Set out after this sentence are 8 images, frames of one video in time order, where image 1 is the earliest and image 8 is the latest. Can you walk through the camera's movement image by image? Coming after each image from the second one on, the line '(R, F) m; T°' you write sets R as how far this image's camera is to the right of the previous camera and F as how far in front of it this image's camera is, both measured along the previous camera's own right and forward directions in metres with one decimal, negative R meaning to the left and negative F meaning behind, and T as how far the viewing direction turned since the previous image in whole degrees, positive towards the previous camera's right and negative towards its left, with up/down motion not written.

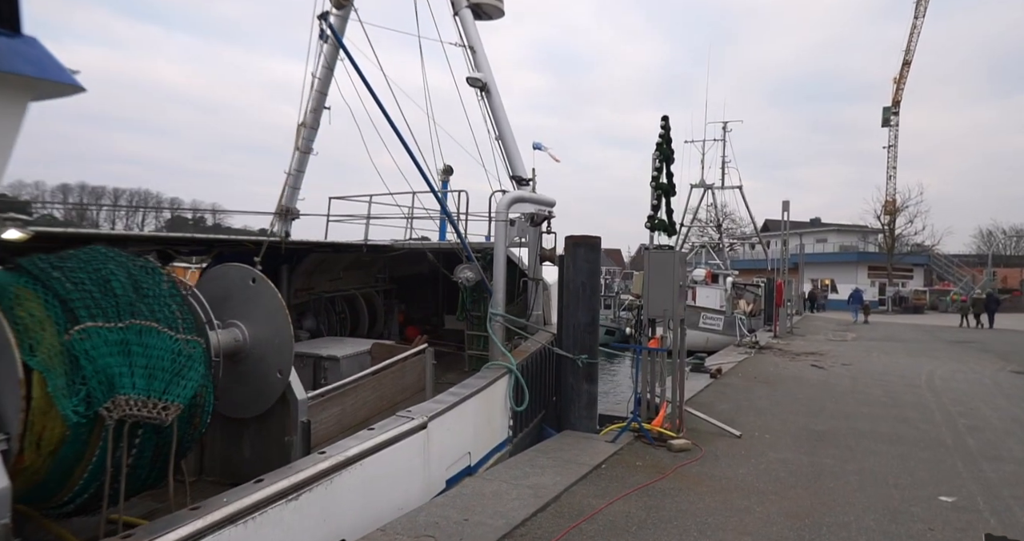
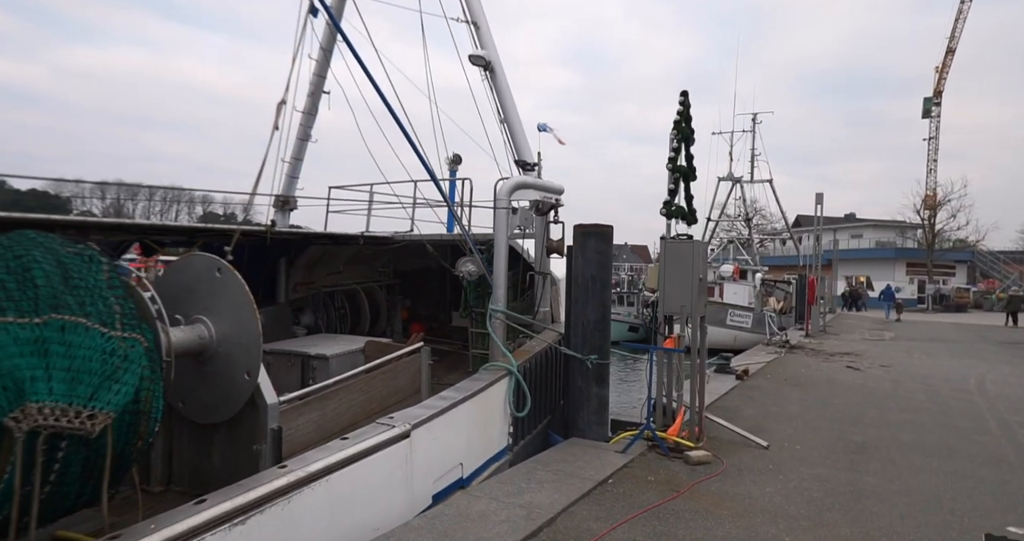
(+0.2, +0.5) m; -3°
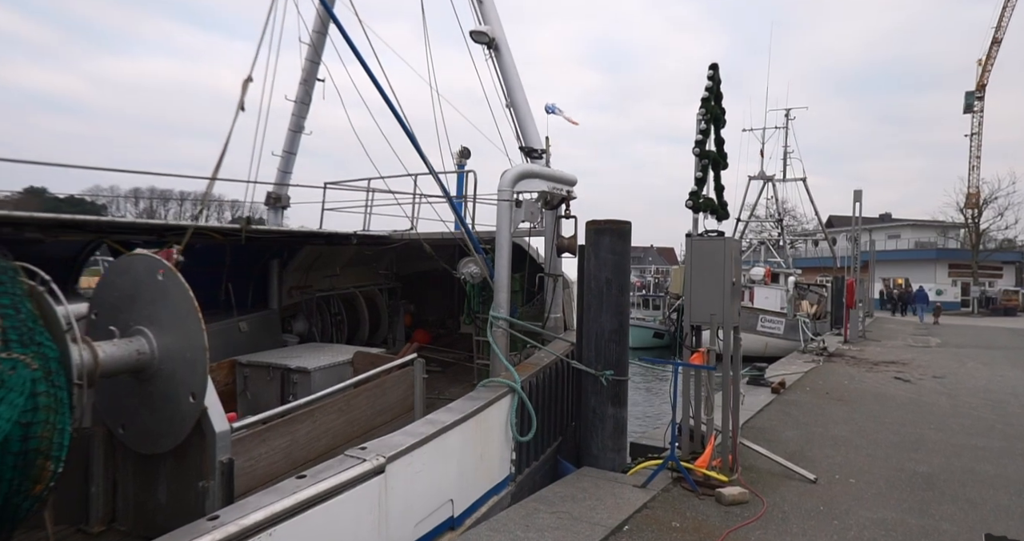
(+0.2, +0.7) m; -3°
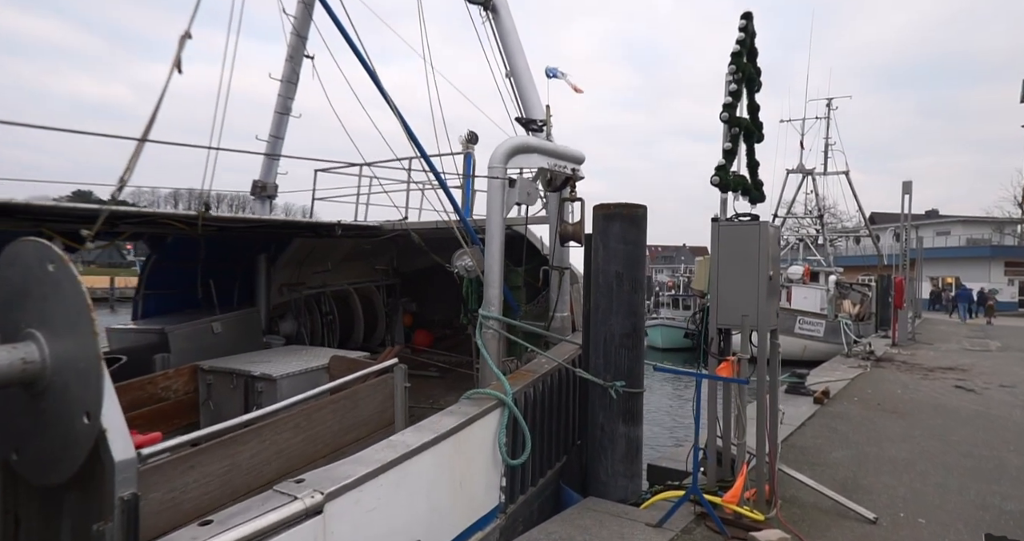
(+0.3, +0.7) m; -3°
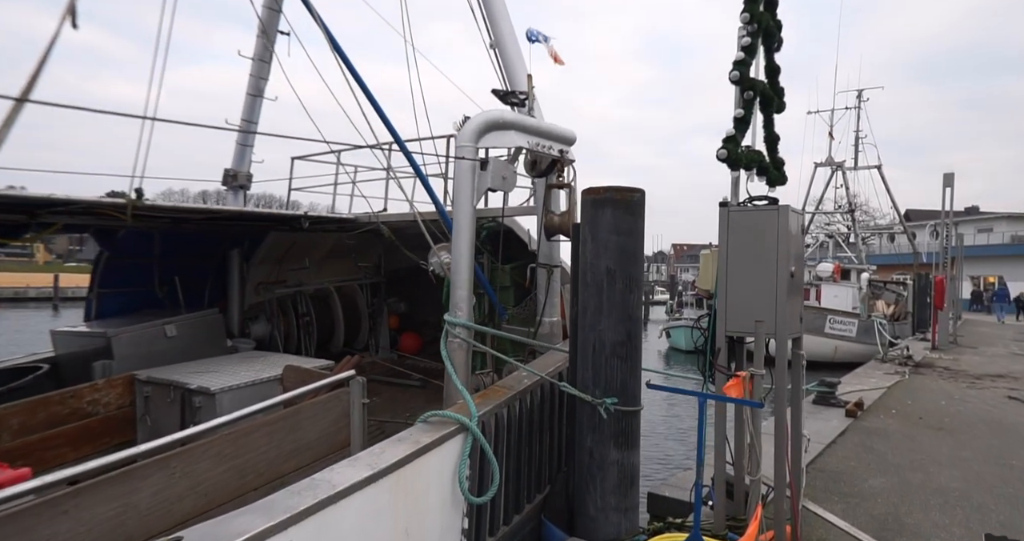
(+0.3, +0.6) m; -2°
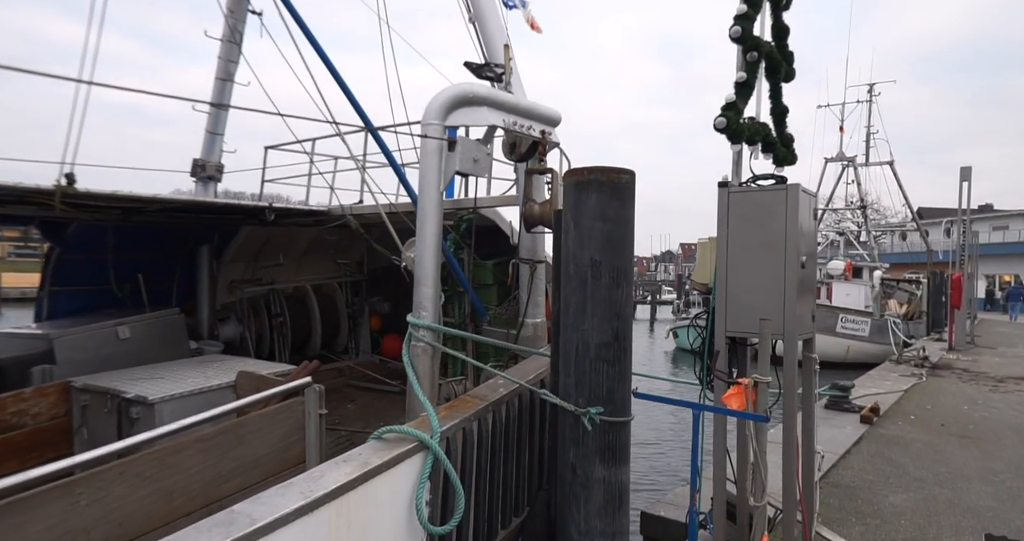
(+0.2, +0.4) m; -1°
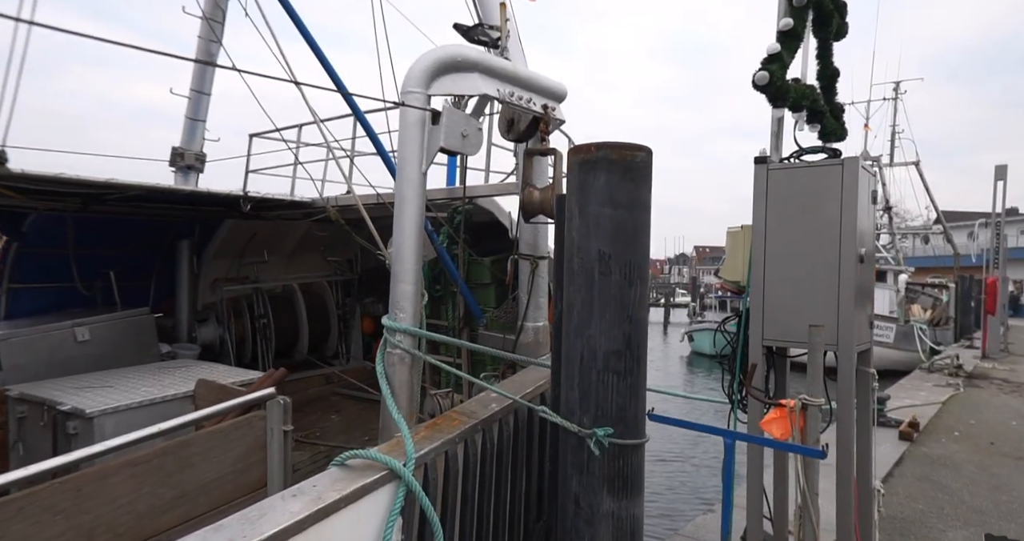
(+0.1, +0.5) m; -1°
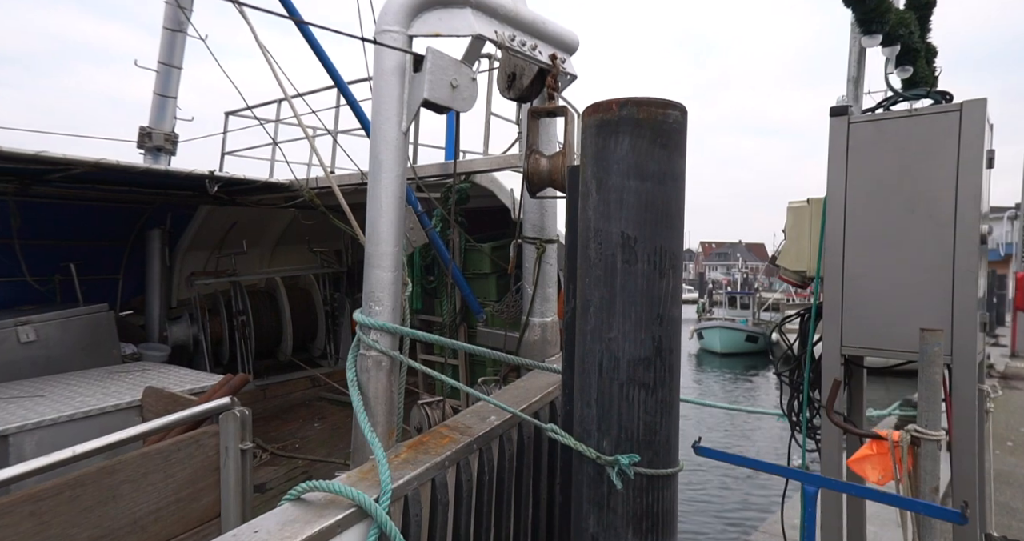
(0.0, +0.5) m; -1°
